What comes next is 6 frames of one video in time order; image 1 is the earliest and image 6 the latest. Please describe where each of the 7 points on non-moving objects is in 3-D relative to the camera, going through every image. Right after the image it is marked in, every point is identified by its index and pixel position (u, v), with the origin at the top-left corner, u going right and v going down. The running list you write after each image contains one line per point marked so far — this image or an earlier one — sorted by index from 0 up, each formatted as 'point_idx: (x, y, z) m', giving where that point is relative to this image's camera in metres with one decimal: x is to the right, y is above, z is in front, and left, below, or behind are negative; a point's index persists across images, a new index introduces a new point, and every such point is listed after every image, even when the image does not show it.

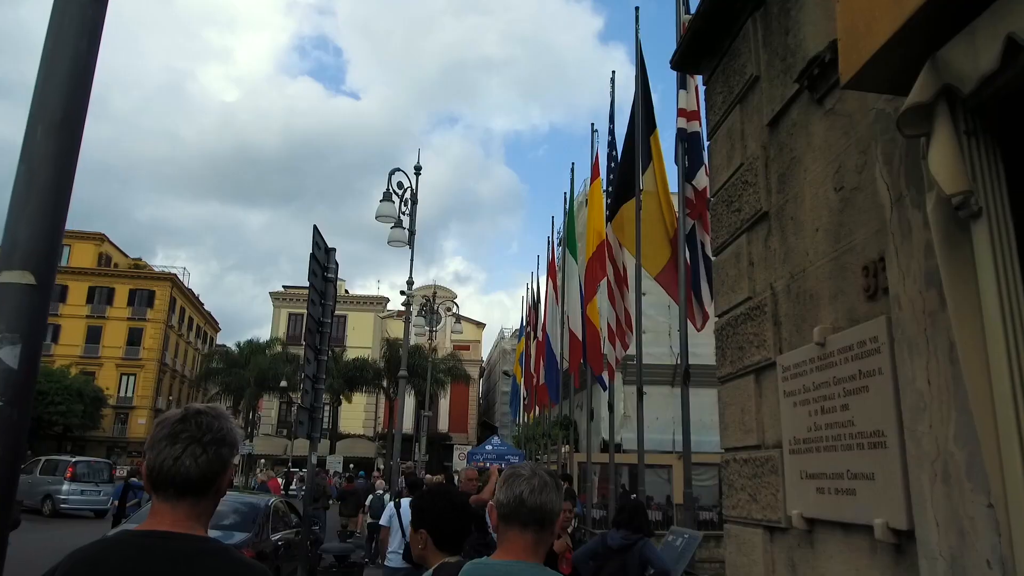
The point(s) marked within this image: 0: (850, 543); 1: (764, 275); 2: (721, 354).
0: (+1.4, -1.1, +3.1) m
1: (+1.4, +0.1, +4.1) m
2: (+1.3, -0.4, +4.6) m
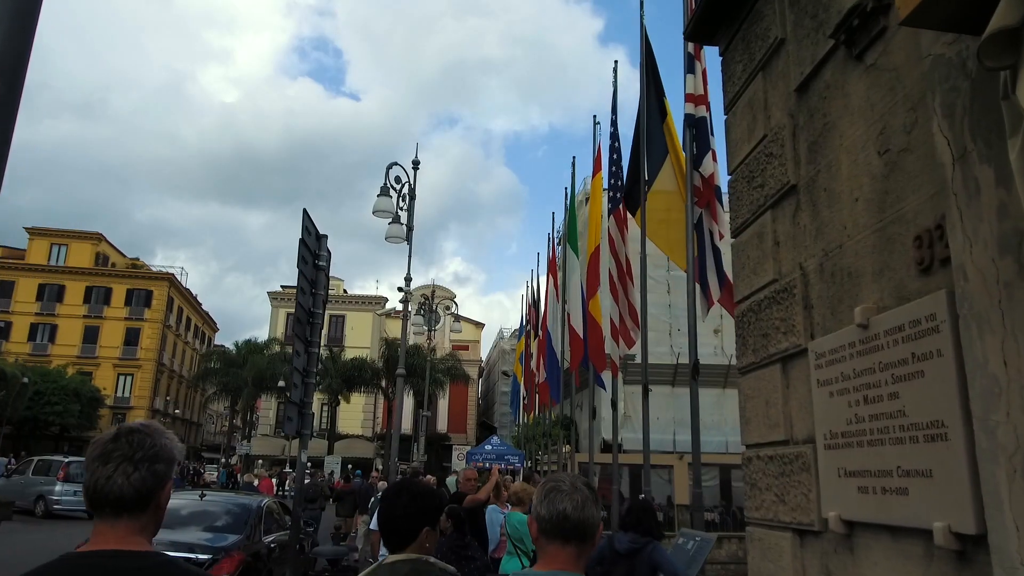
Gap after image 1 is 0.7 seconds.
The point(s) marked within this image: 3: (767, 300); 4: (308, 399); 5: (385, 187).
0: (+1.4, -1.0, +2.7) m
1: (+1.4, +0.2, +3.8) m
2: (+1.3, -0.3, +4.2) m
3: (+1.3, -0.1, +3.9) m
4: (-1.6, -0.9, +6.0) m
5: (-2.9, +2.3, +17.1) m
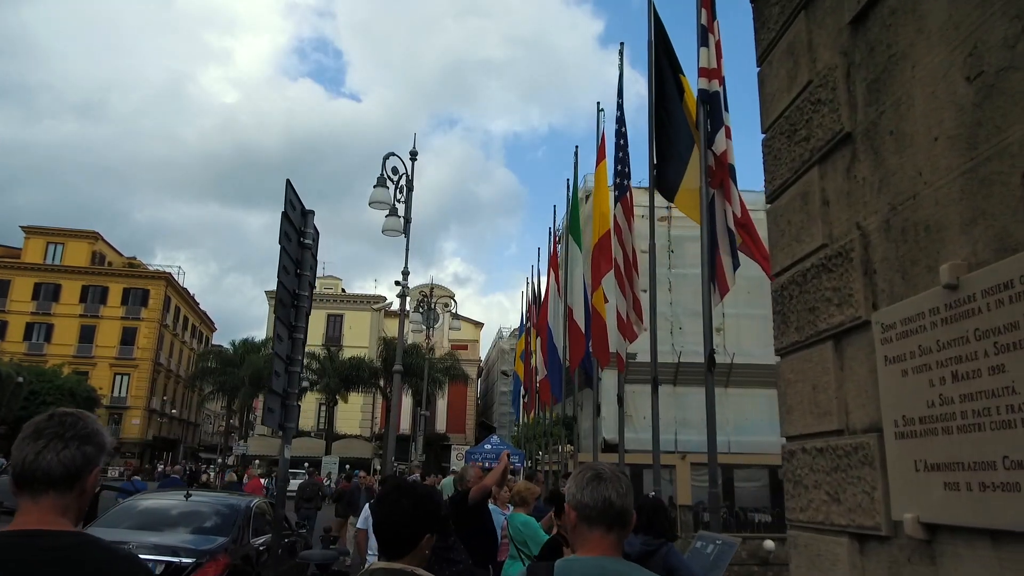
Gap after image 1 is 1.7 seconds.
0: (+1.5, -0.8, +2.2) m
1: (+1.4, +0.3, +3.2) m
2: (+1.3, -0.2, +3.7) m
3: (+1.4, +0.1, +3.4) m
4: (-1.6, -0.7, +5.5) m
5: (-2.9, +2.5, +16.6) m
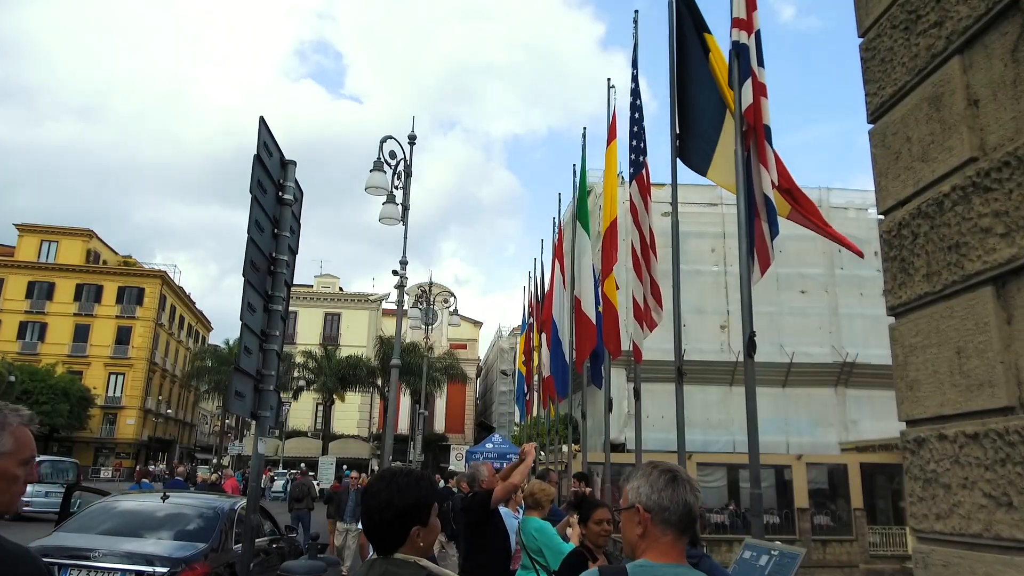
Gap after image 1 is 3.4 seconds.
0: (+1.6, -0.6, +1.3) m
1: (+1.6, +0.6, +2.3) m
2: (+1.5, +0.1, +2.8) m
3: (+1.5, +0.3, +2.5) m
4: (-1.5, -0.5, +4.6) m
5: (-2.8, +2.7, +15.7) m
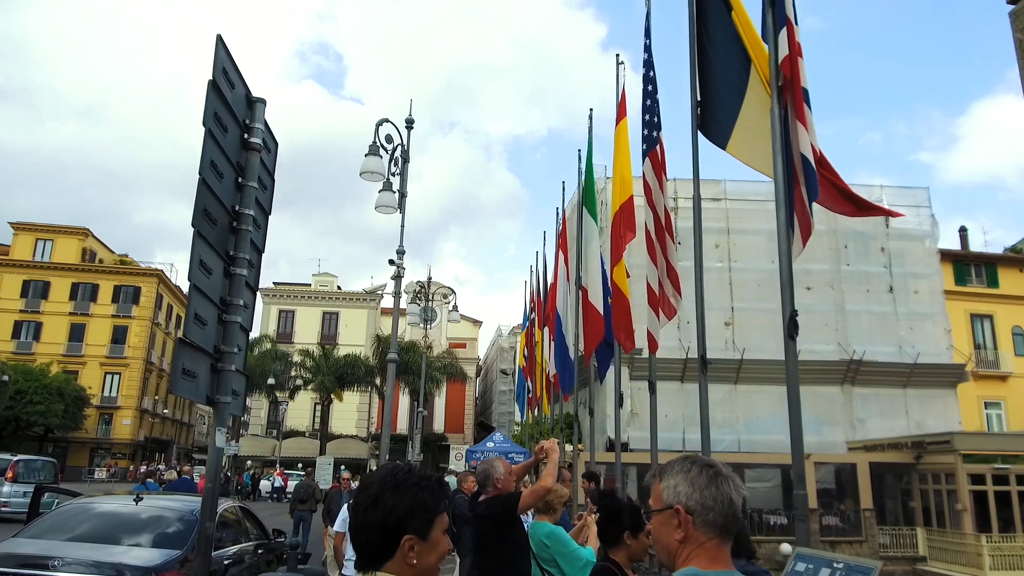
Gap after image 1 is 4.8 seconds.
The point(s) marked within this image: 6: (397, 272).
0: (+1.7, -0.4, +0.5) m
1: (+1.6, +0.8, +1.6) m
2: (+1.5, +0.3, +2.0) m
3: (+1.6, +0.5, +1.7) m
4: (-1.4, -0.3, +3.8) m
5: (-2.8, +2.9, +14.9) m
6: (-2.4, +0.4, +15.7) m
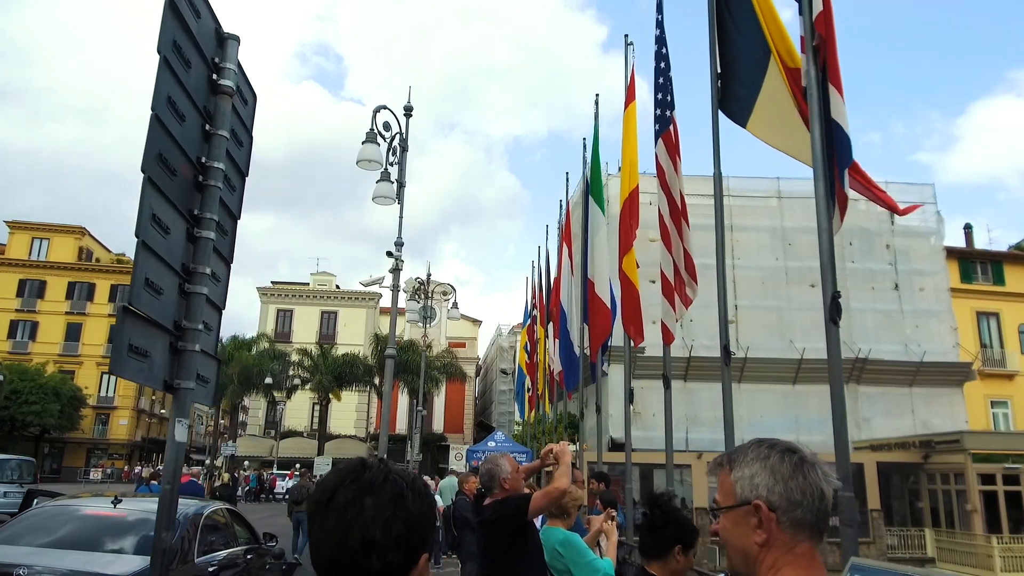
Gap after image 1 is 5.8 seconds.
0: (+1.7, -0.2, 0.0) m
1: (+1.7, +0.9, +1.0) m
2: (+1.6, +0.4, +1.4) m
3: (+1.6, +0.7, +1.1) m
4: (-1.4, -0.2, +3.2) m
5: (-2.7, +3.0, +14.3) m
6: (-2.4, +0.5, +15.2) m
